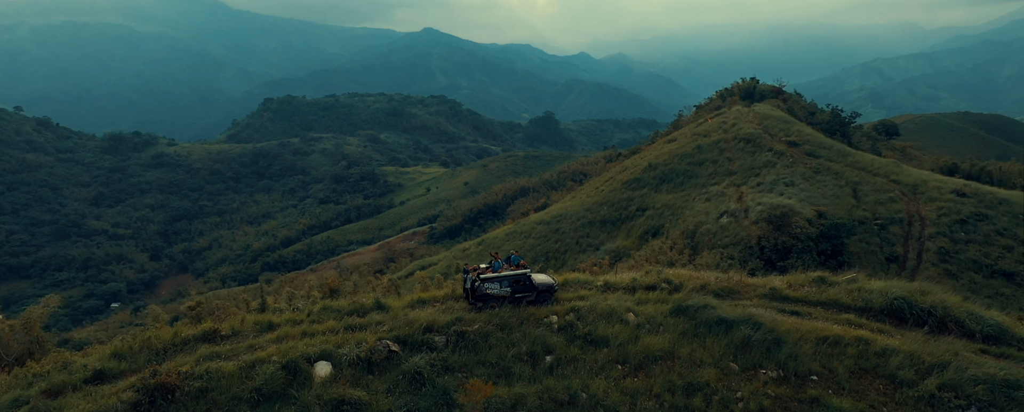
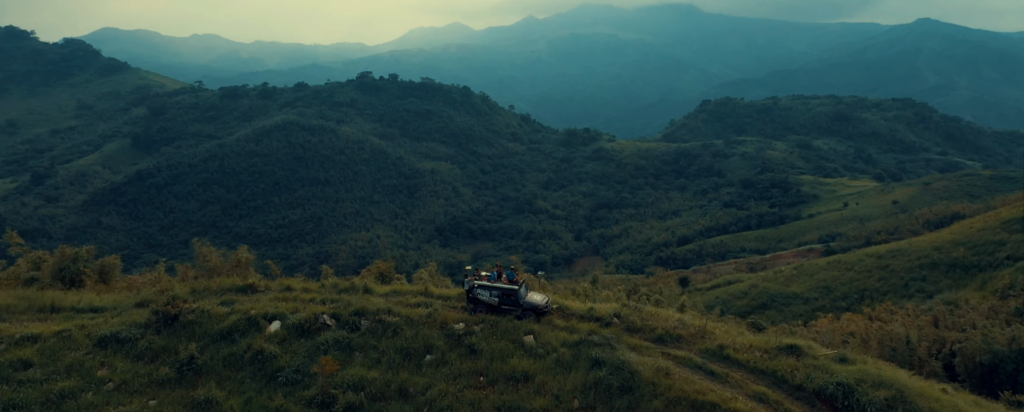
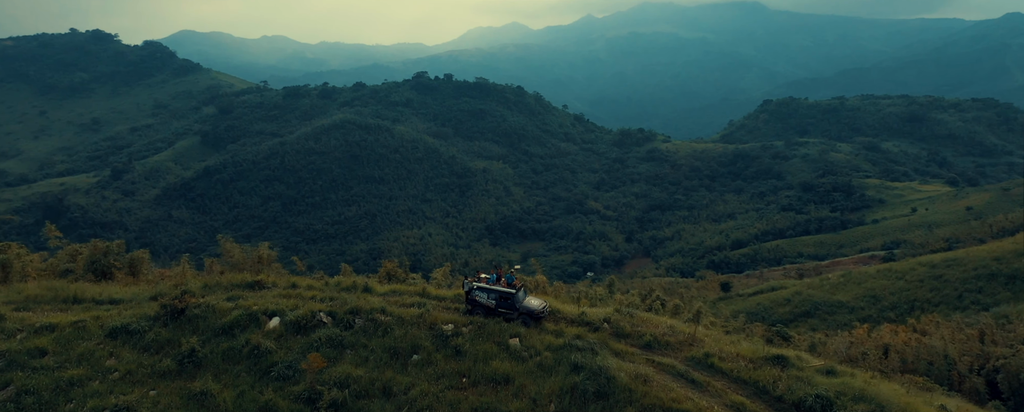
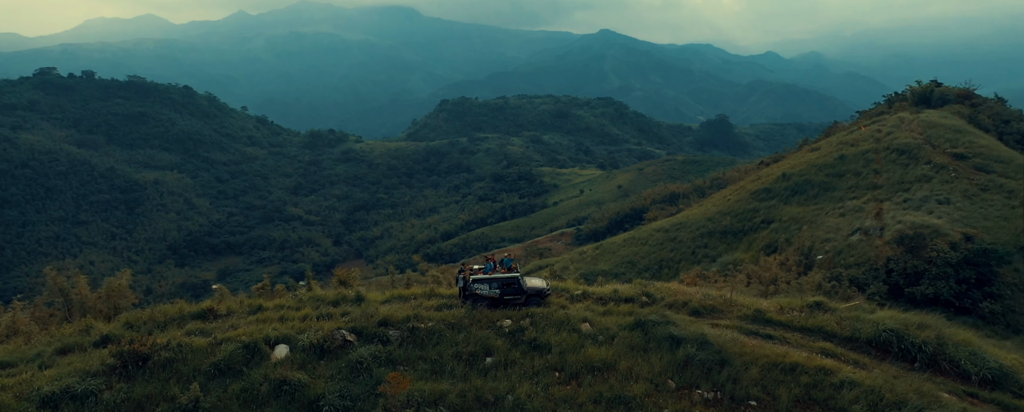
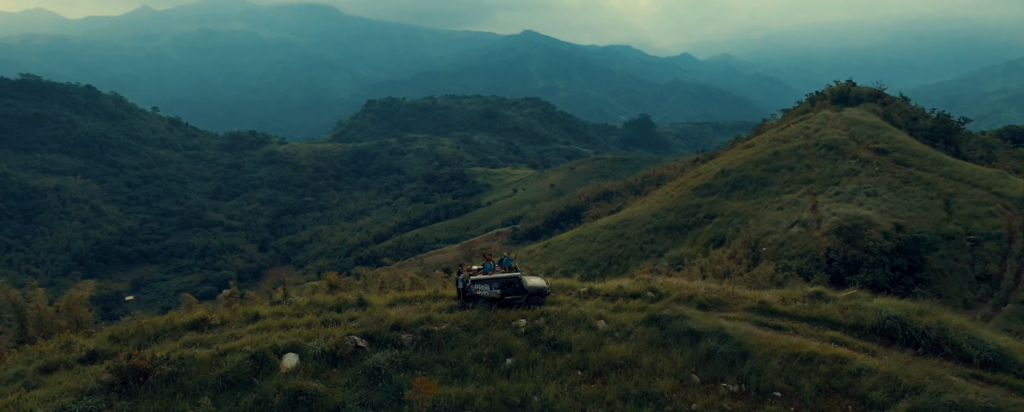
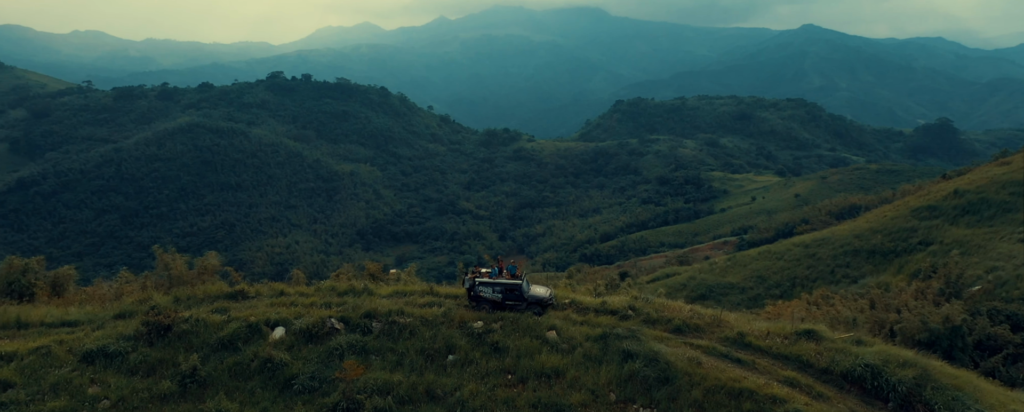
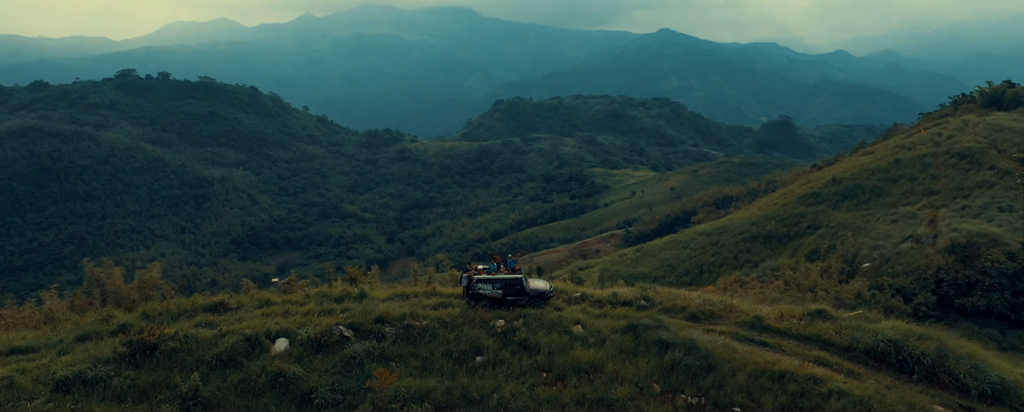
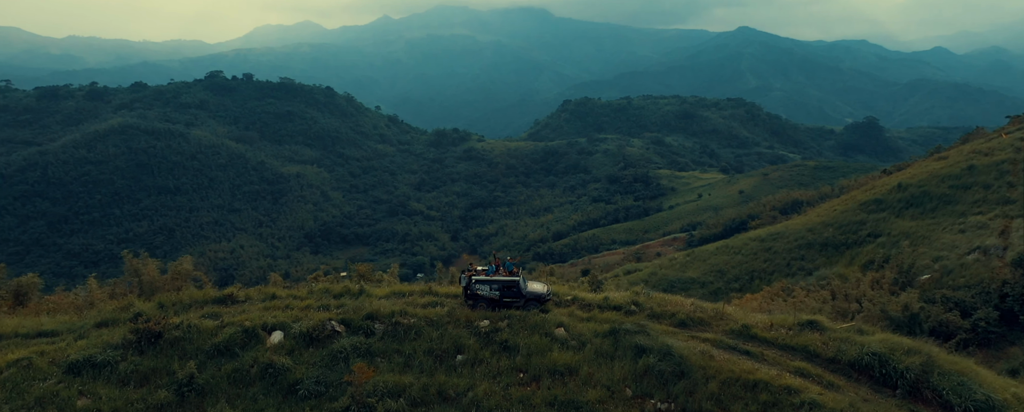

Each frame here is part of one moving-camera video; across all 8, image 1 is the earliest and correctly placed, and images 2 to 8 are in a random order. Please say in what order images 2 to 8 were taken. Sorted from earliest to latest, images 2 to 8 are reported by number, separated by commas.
5, 4, 7, 8, 6, 2, 3
